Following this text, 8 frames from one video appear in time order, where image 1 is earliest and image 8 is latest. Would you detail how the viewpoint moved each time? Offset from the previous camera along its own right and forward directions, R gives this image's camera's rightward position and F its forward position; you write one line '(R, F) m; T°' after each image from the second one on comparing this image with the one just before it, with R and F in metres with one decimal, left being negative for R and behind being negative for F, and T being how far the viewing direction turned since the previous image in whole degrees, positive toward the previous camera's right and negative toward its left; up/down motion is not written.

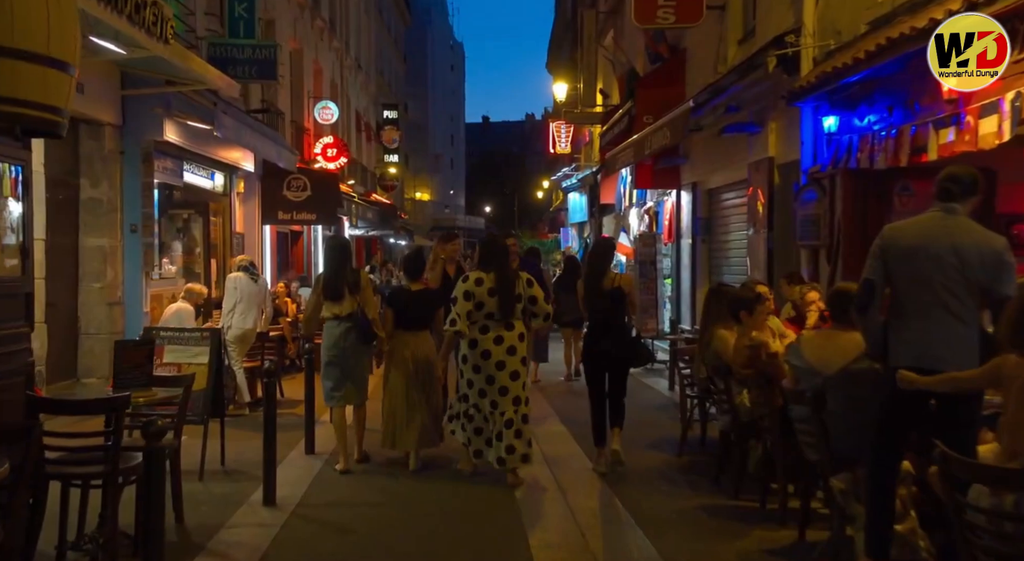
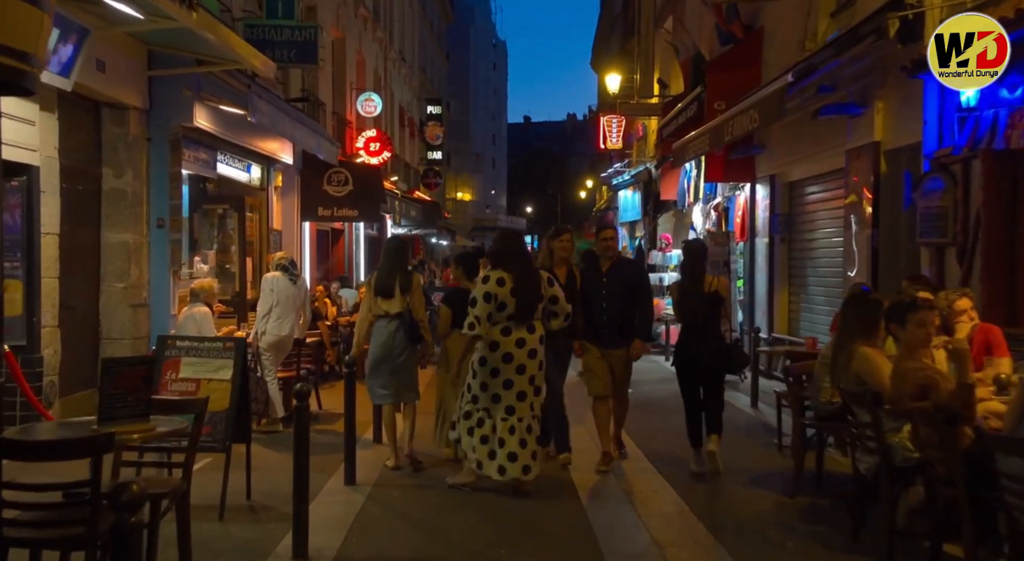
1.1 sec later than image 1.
(-0.3, +1.2) m; -2°
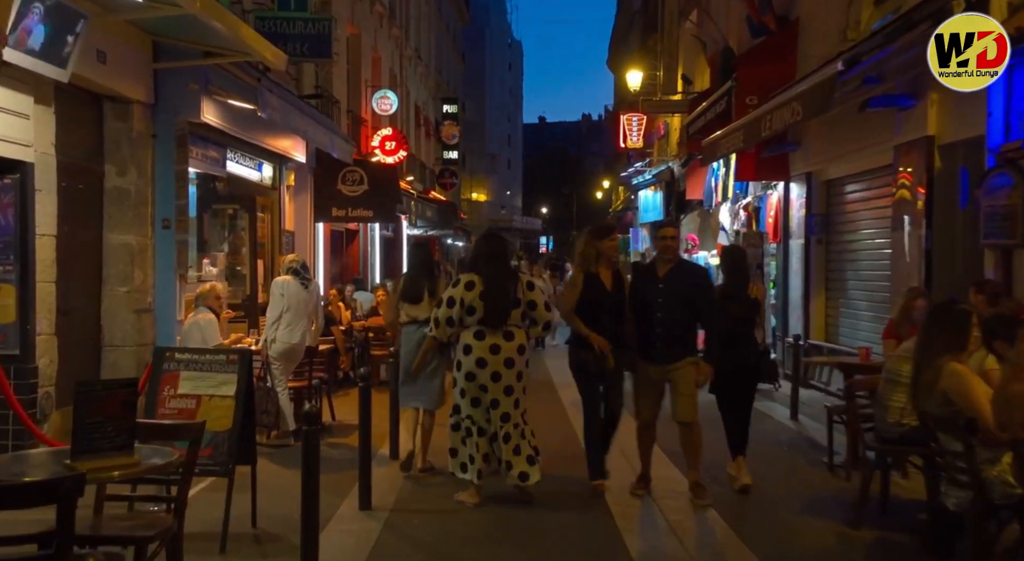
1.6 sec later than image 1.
(-0.1, +0.6) m; -1°
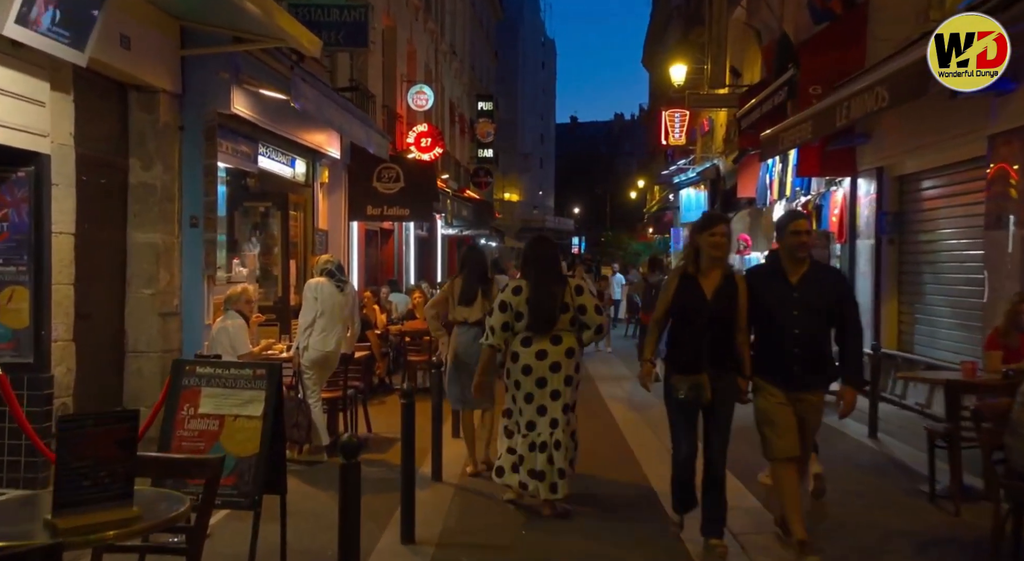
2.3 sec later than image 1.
(-0.2, +0.7) m; -2°
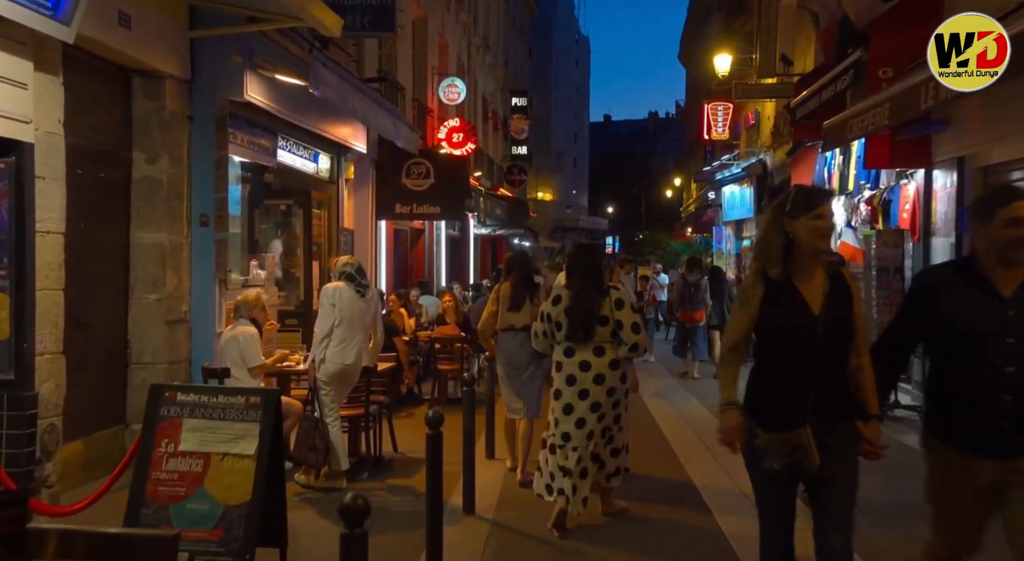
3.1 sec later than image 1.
(-0.1, +1.0) m; -2°
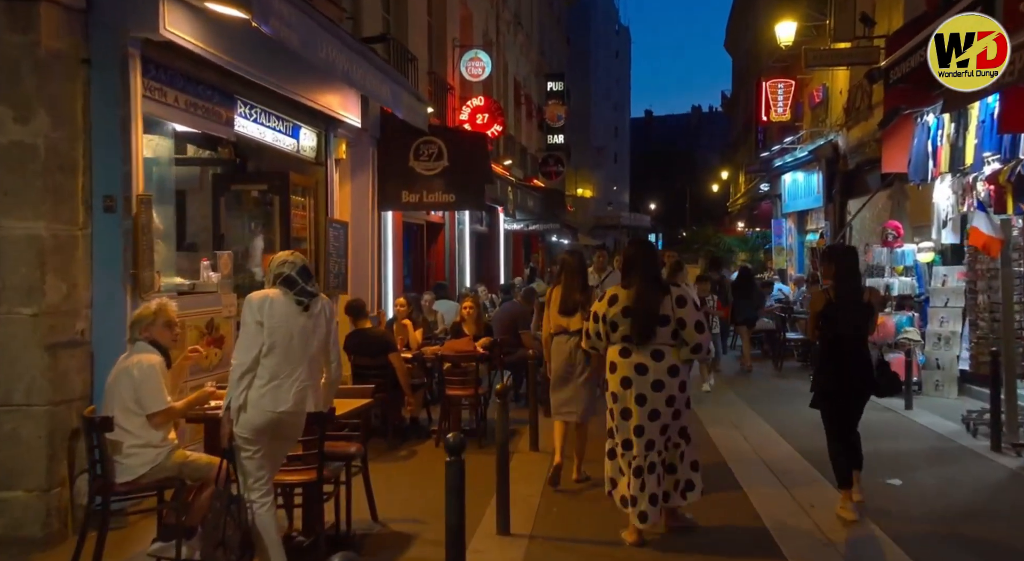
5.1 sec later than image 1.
(+0.1, +2.6) m; -2°
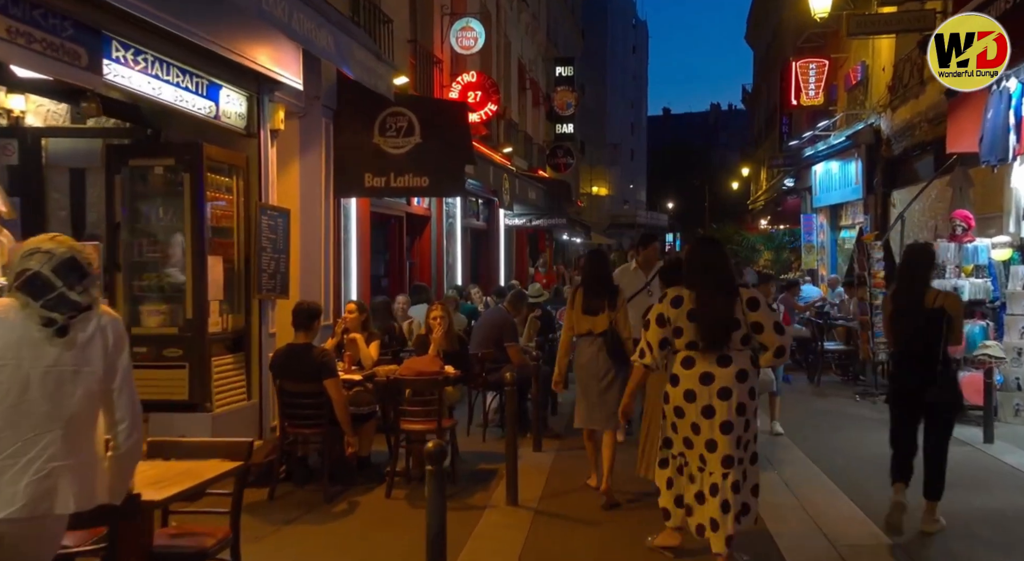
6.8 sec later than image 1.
(+0.3, +2.3) m; -1°
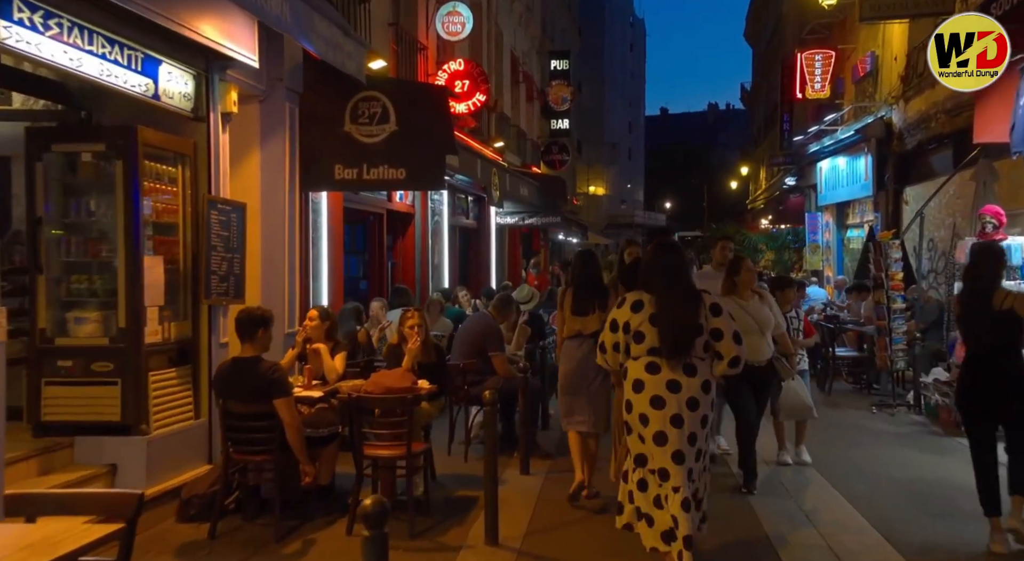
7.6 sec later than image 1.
(+0.1, +1.0) m; 0°
